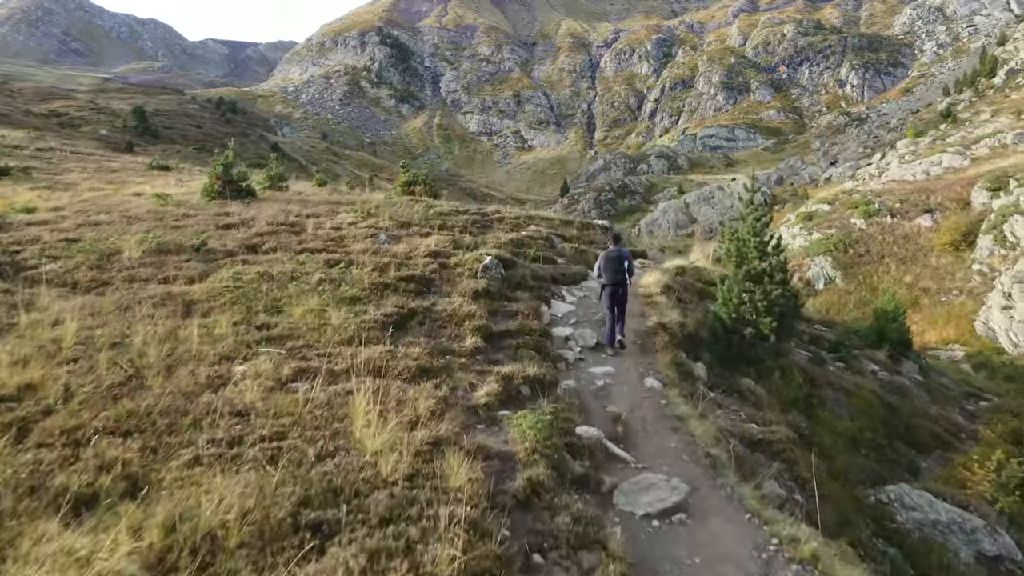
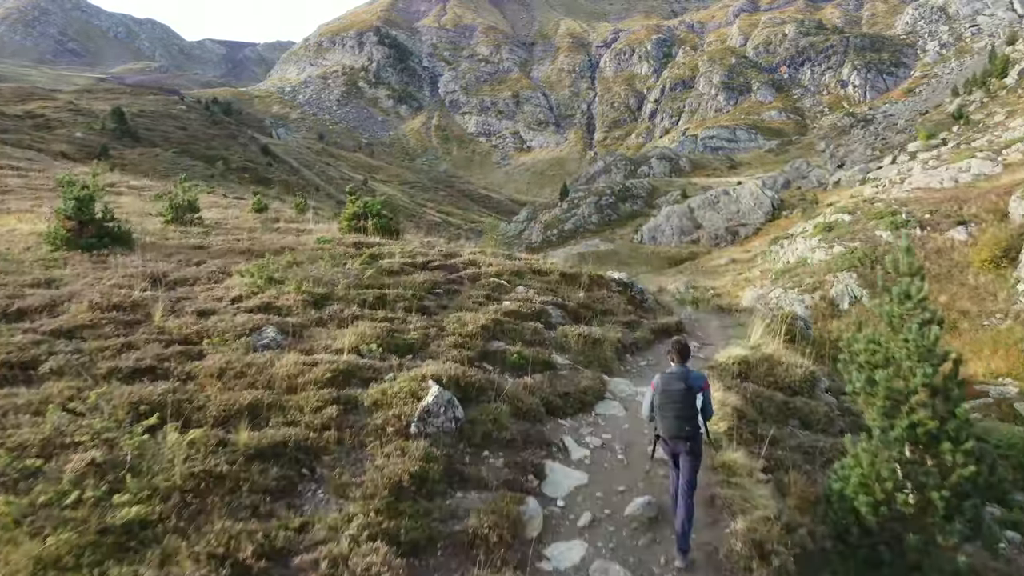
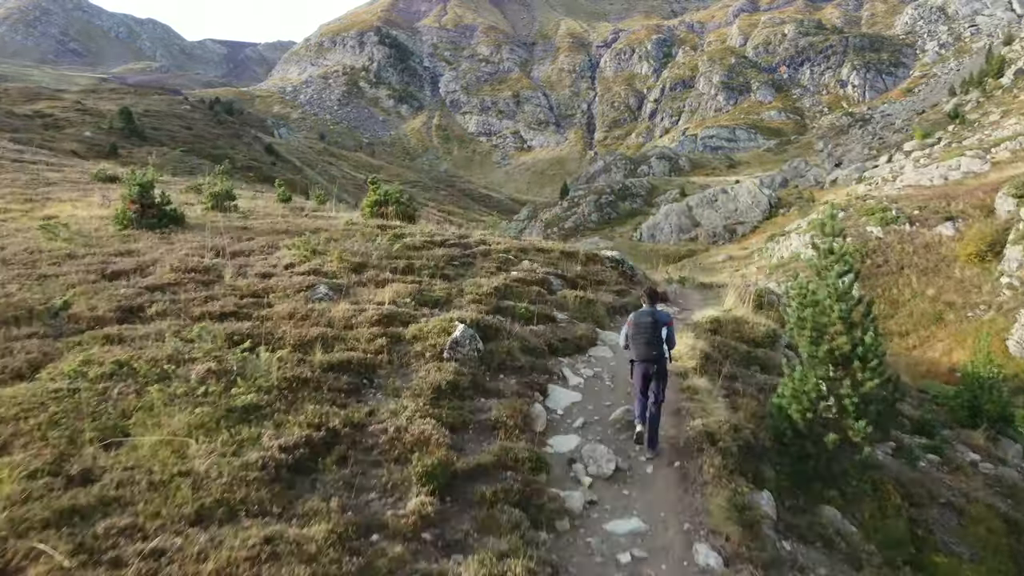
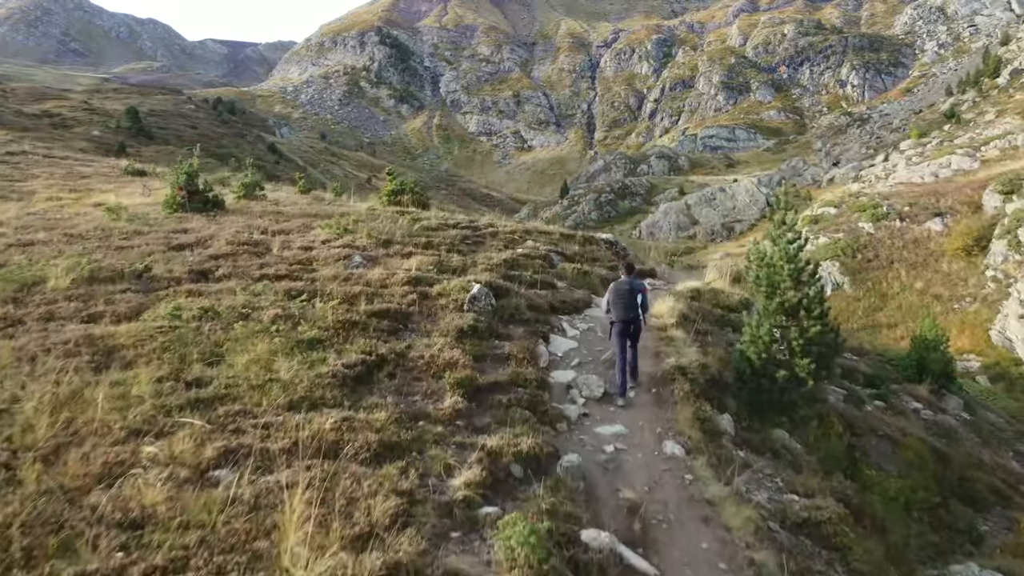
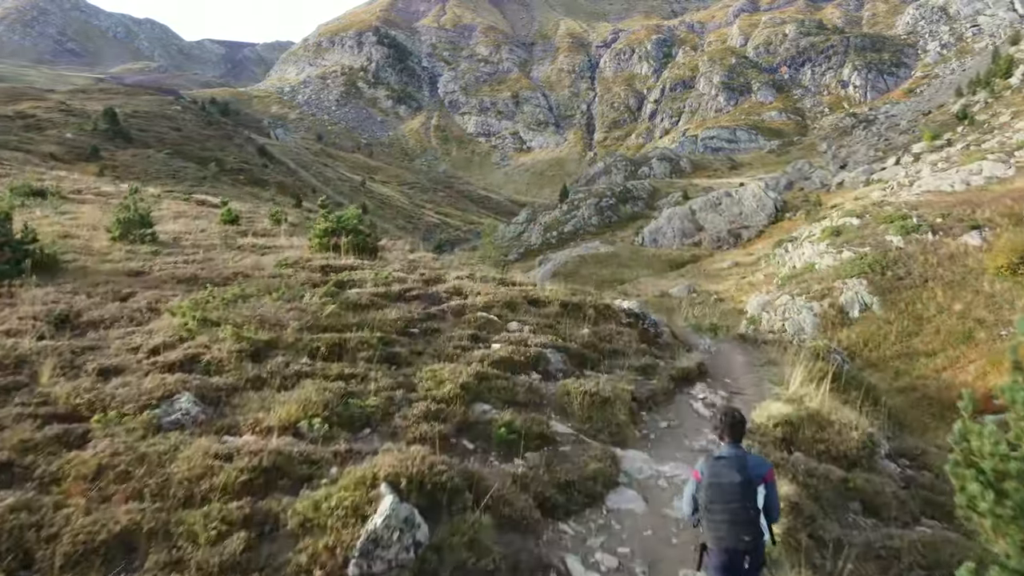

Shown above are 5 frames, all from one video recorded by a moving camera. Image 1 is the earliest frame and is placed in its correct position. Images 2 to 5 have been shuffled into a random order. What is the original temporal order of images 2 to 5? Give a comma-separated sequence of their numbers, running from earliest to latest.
4, 3, 2, 5
